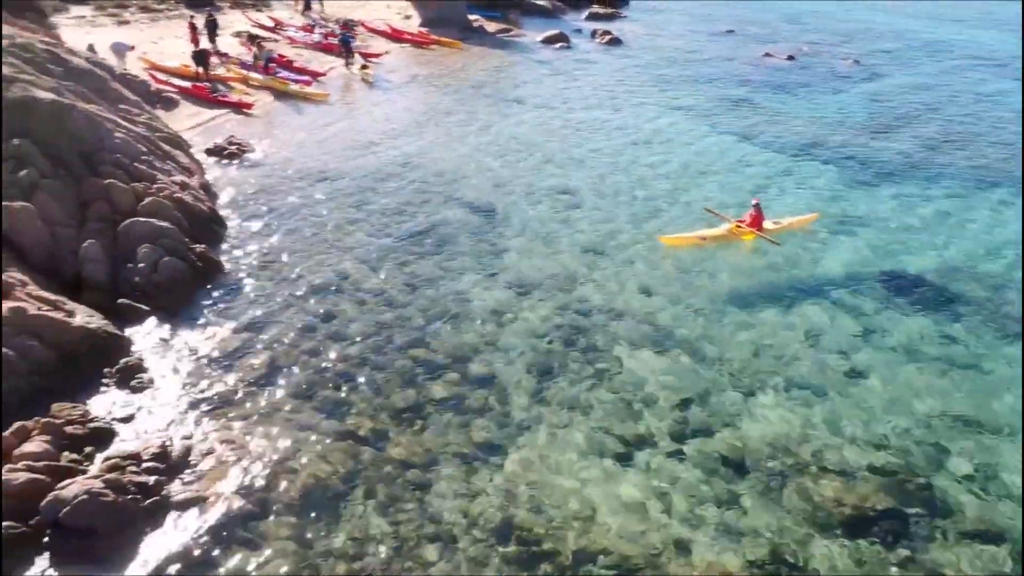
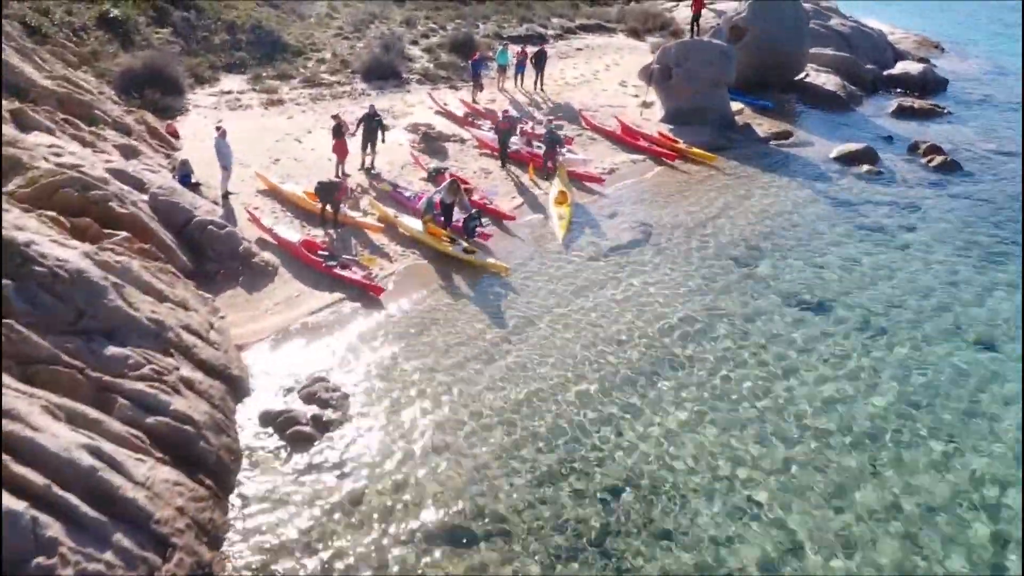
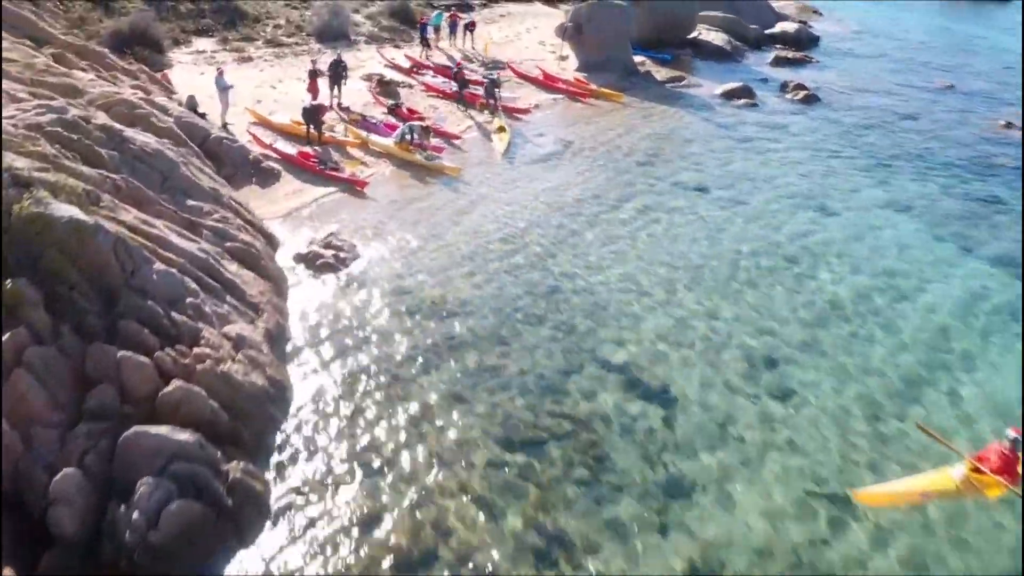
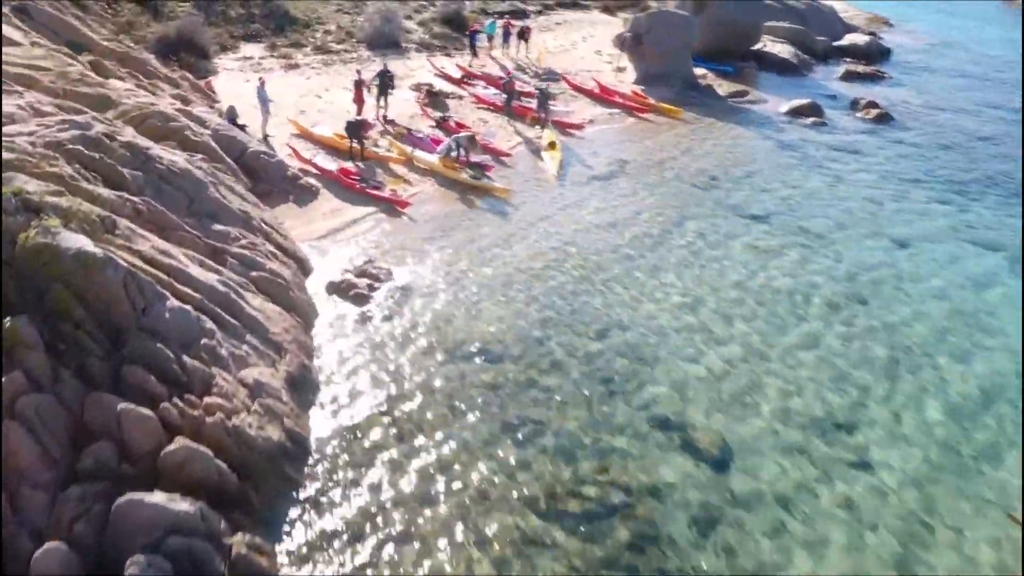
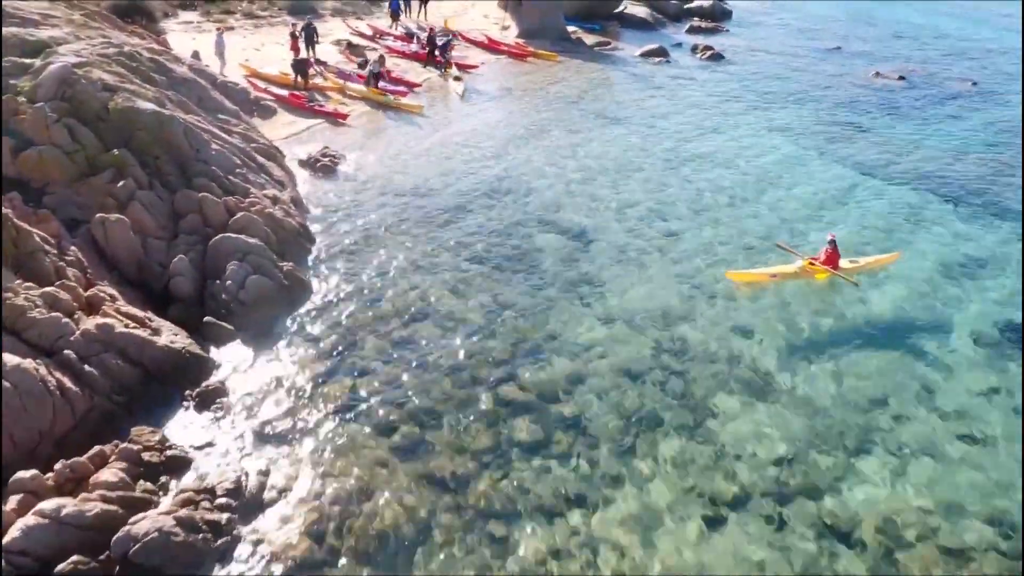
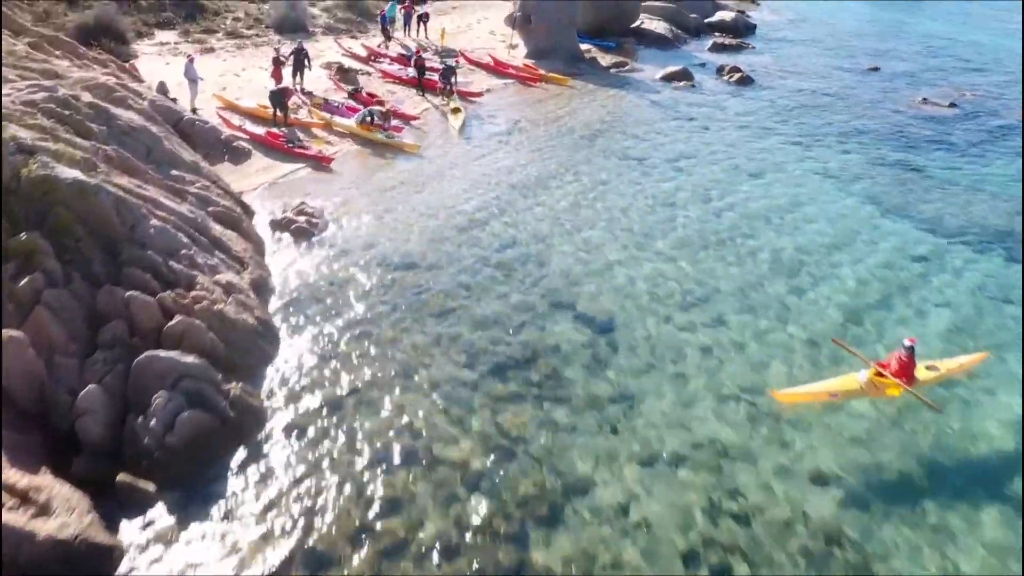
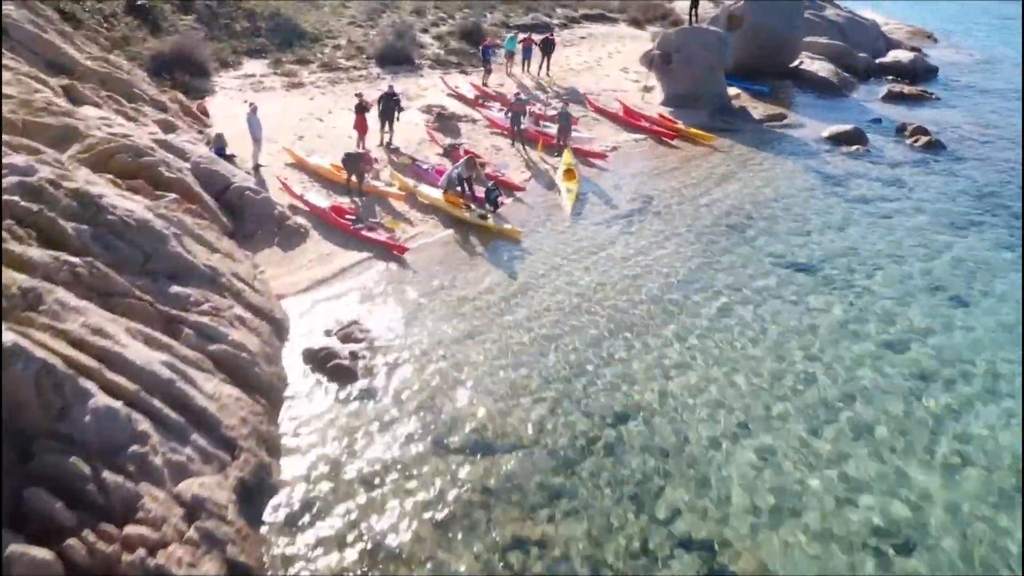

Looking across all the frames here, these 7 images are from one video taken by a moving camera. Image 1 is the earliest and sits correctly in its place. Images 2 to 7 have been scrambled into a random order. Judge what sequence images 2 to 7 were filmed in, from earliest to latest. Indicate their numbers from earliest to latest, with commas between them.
5, 6, 3, 4, 7, 2
